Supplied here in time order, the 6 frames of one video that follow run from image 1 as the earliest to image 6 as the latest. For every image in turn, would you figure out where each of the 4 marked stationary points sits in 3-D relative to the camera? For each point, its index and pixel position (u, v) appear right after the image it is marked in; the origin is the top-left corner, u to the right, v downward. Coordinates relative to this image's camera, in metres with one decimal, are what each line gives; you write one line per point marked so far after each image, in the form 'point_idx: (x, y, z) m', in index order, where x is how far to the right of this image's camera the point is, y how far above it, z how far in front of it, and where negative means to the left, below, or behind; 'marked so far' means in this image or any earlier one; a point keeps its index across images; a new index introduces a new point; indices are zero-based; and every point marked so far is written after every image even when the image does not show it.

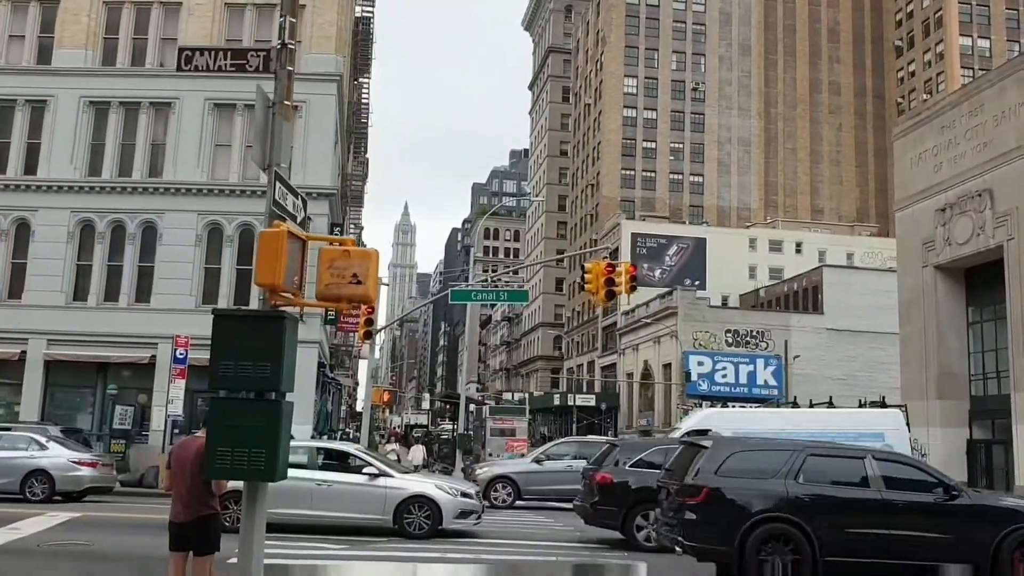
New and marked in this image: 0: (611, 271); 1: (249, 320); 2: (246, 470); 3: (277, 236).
0: (+2.2, +0.4, +19.8) m
1: (-1.8, -0.2, +6.0) m
2: (-1.8, -1.2, +6.0) m
3: (-1.5, +0.3, +5.9) m
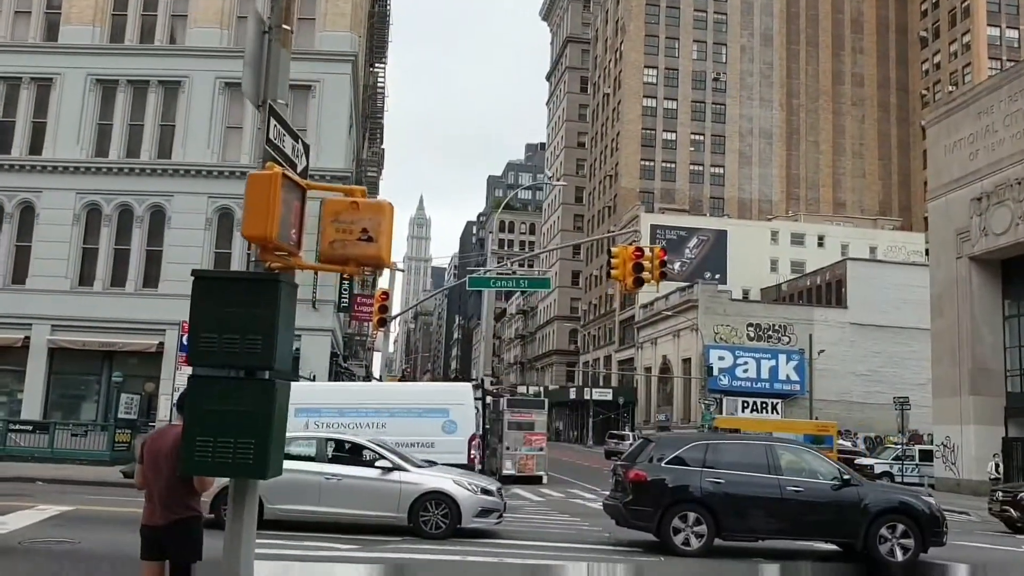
0: (+2.7, +0.7, +18.7) m
1: (-1.5, 0.0, +5.0) m
2: (-1.5, -1.0, +4.9) m
3: (-1.3, +0.6, +4.8) m
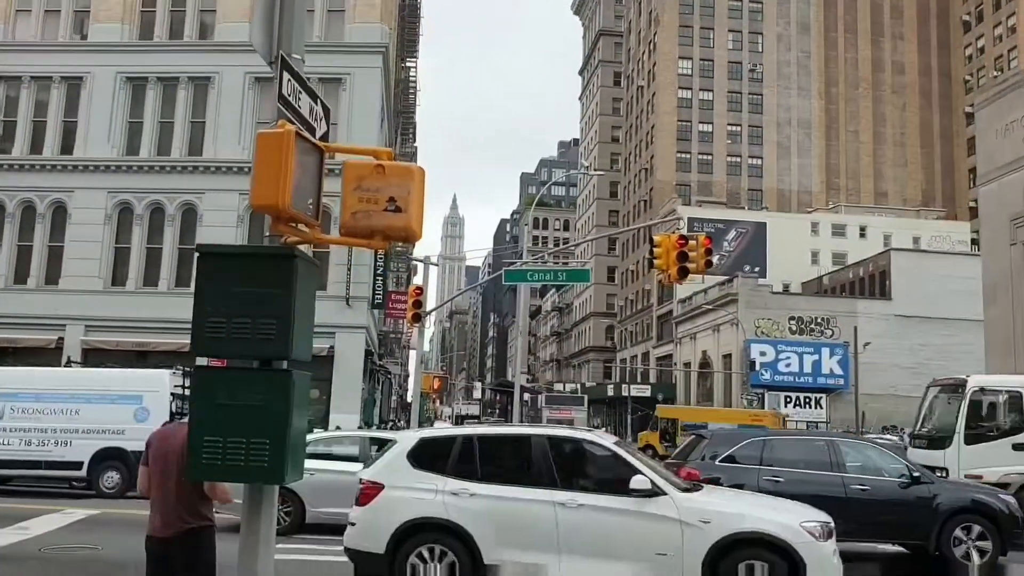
0: (+3.4, +0.9, +17.9) m
1: (-1.3, +0.1, +4.4) m
2: (-1.3, -0.9, +4.3) m
3: (-1.1, +0.7, +4.2) m
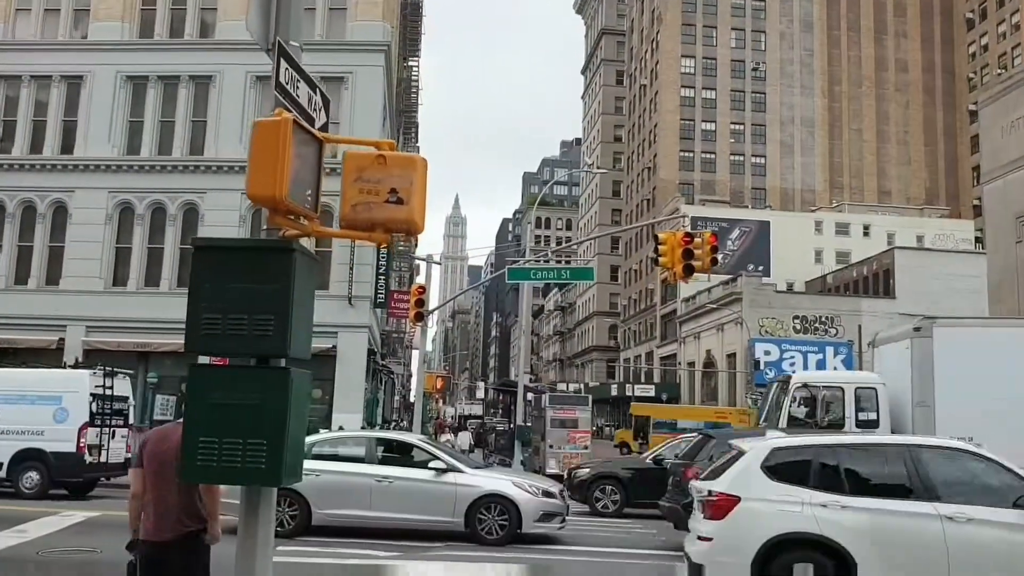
0: (+3.5, +0.9, +17.7) m
1: (-1.3, +0.2, +4.2) m
2: (-1.3, -0.8, +4.1) m
3: (-1.0, +0.7, +4.0) m
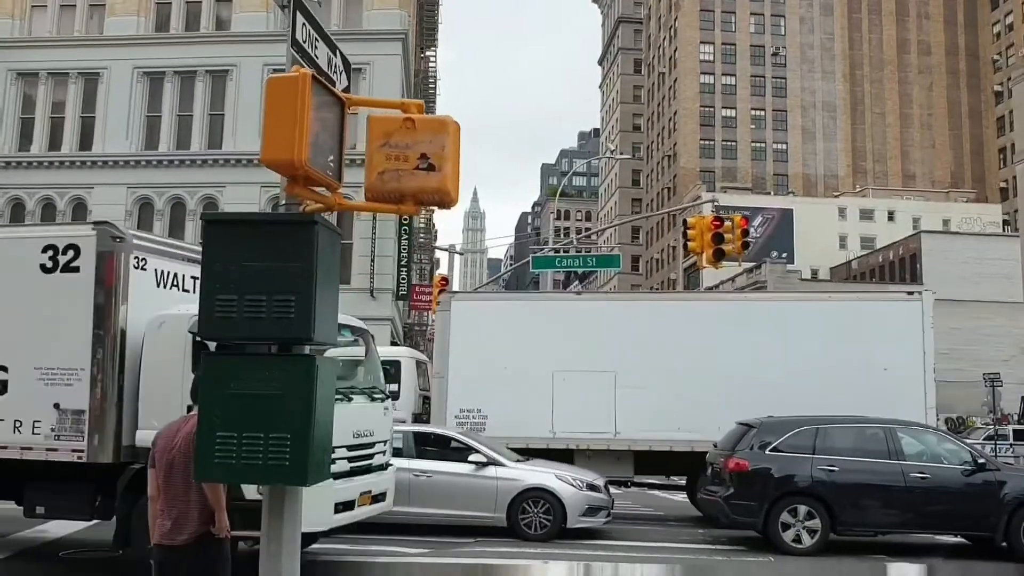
0: (+4.0, +1.2, +17.2) m
1: (-1.1, +0.3, +3.8) m
2: (-1.0, -0.8, +3.8) m
3: (-0.9, +0.8, +3.6) m
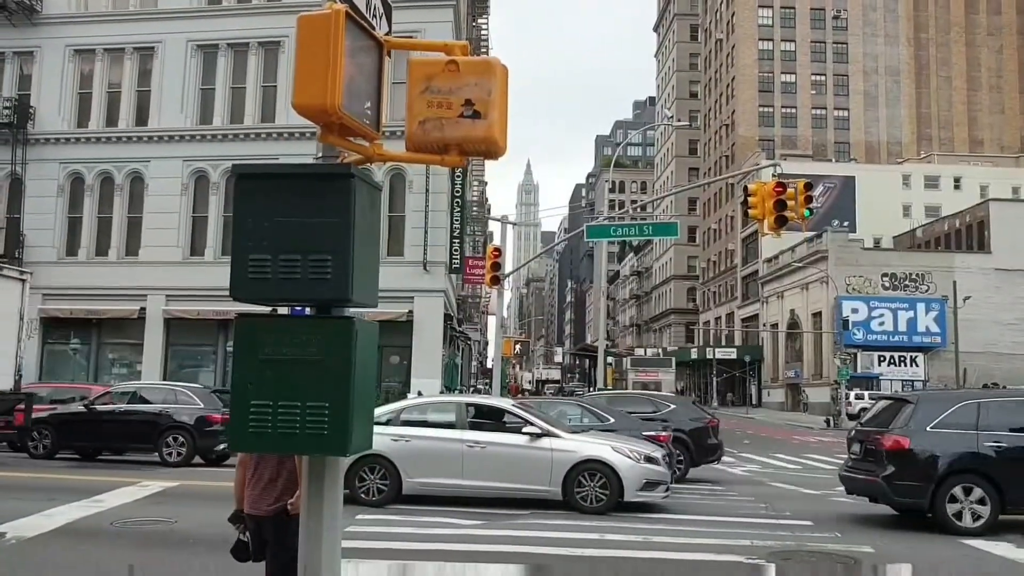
0: (+5.0, +1.8, +16.6) m
1: (-0.9, +0.4, +3.5) m
2: (-0.8, -0.6, +3.5) m
3: (-0.7, +1.0, +3.3) m
